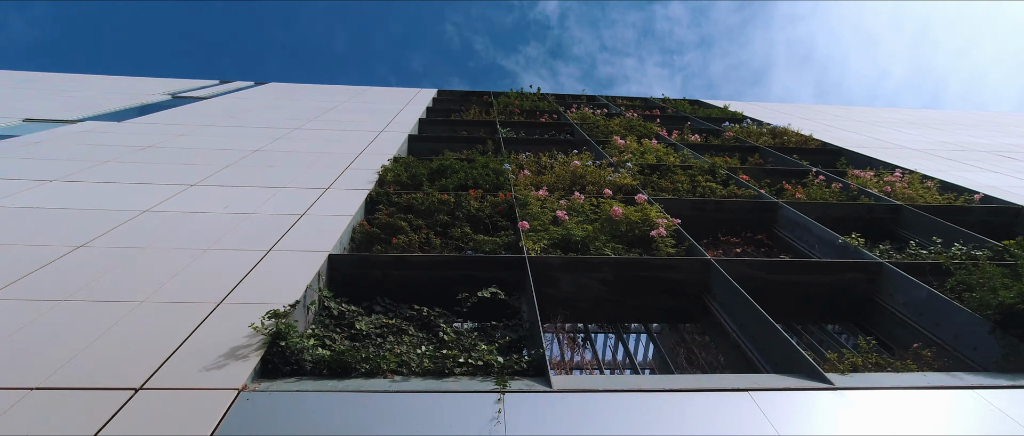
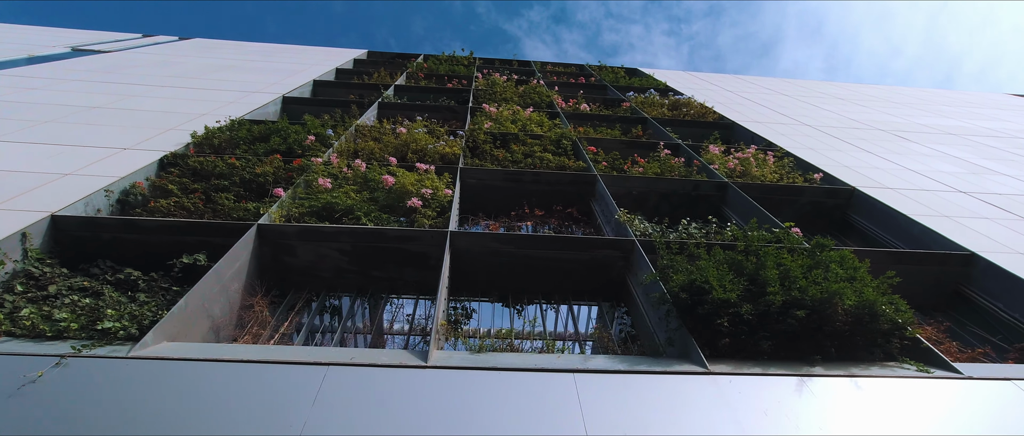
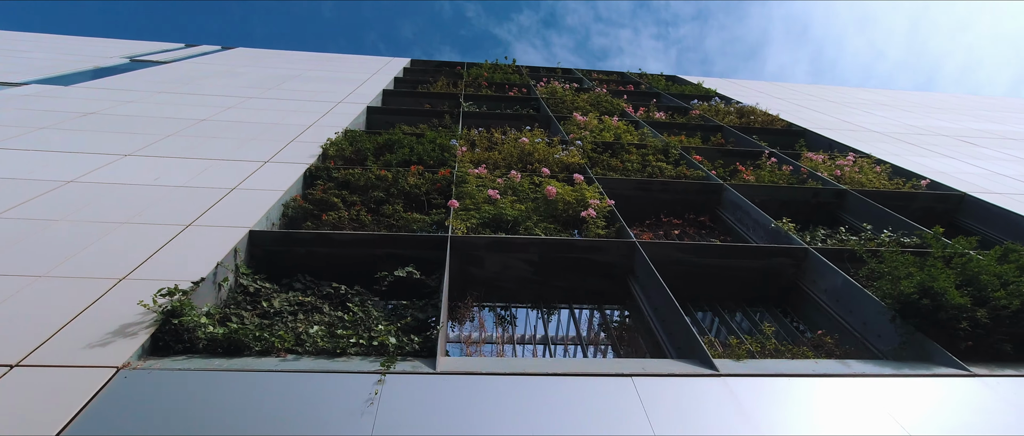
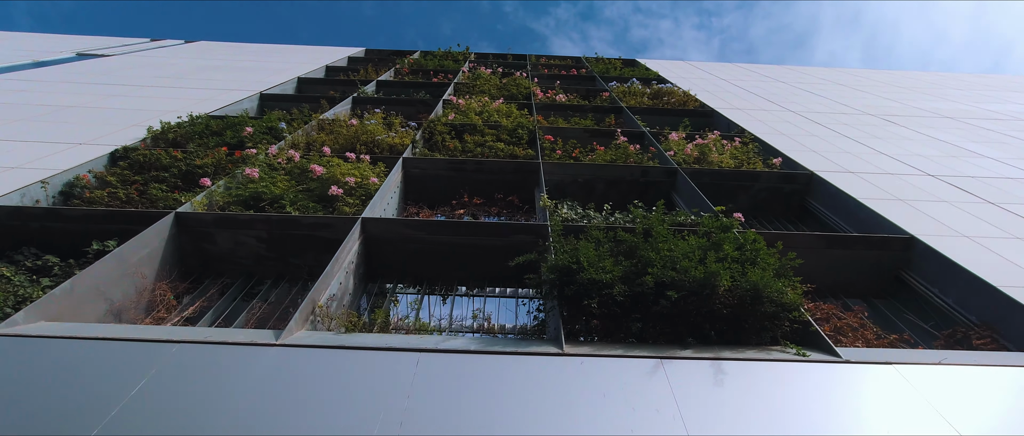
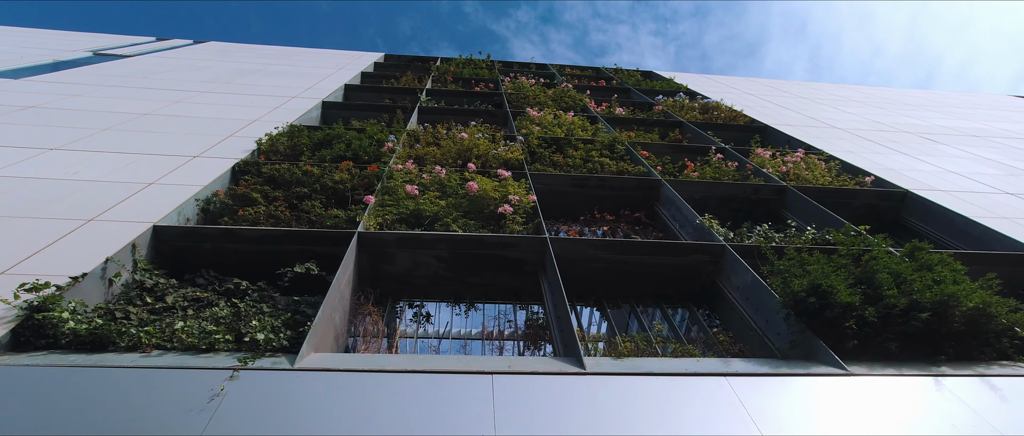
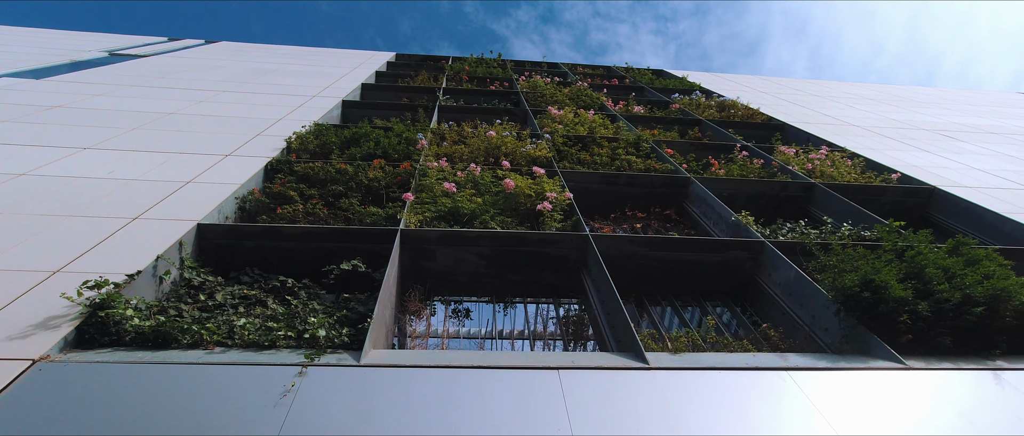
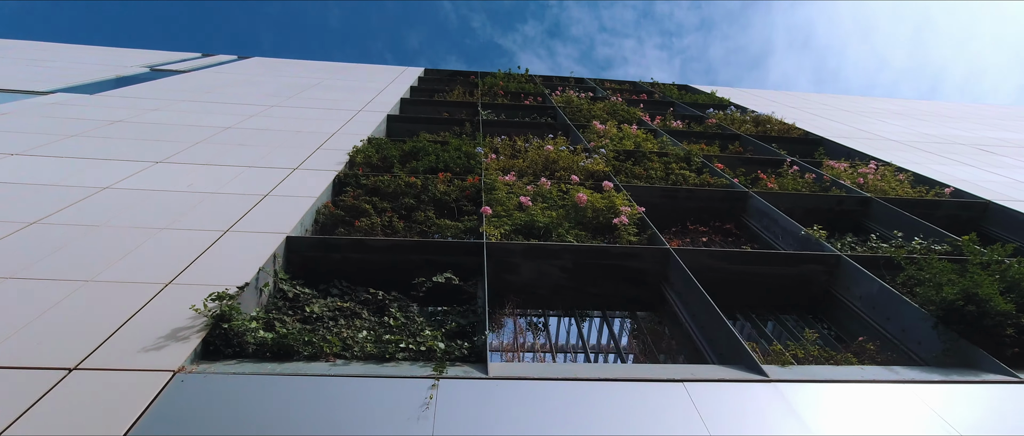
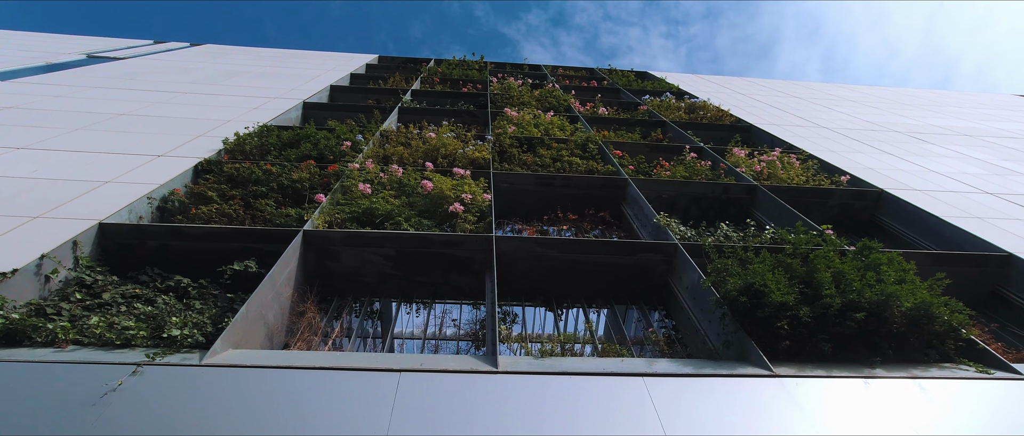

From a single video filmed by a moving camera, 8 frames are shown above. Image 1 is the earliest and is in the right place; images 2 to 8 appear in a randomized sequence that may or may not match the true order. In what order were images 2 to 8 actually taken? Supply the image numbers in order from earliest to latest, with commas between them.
7, 3, 6, 5, 8, 2, 4
